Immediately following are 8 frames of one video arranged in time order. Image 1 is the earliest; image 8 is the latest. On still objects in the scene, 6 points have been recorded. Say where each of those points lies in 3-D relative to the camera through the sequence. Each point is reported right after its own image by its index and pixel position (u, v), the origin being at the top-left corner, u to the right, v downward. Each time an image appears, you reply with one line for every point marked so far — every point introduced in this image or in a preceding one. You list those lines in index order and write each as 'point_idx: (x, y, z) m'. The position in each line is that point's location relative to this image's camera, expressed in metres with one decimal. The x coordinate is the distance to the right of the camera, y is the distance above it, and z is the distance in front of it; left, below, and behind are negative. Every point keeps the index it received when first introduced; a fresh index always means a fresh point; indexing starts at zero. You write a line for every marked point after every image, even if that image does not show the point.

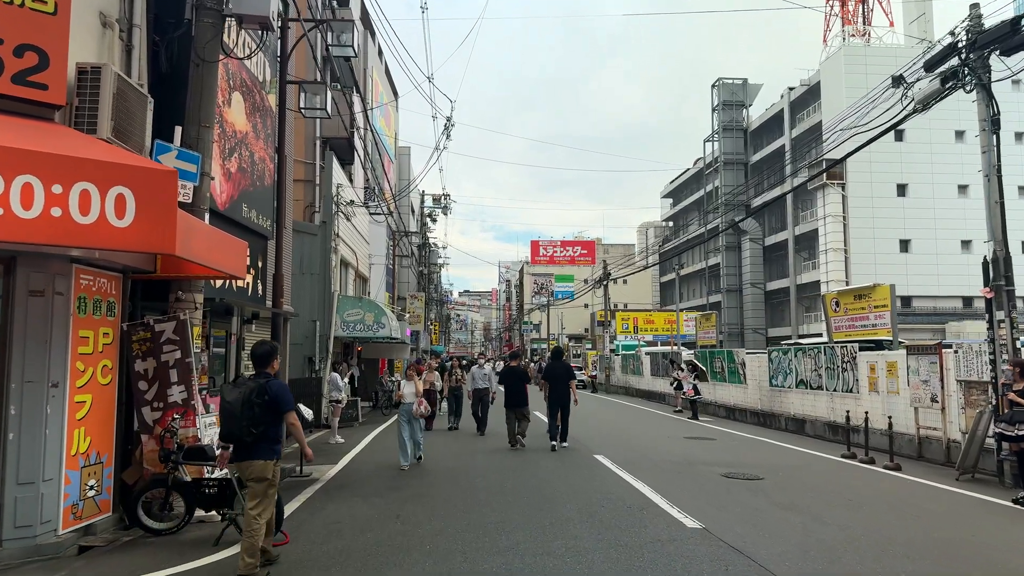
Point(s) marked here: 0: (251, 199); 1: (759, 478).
0: (-3.9, +1.3, +10.1) m
1: (+3.7, -2.8, +10.1) m
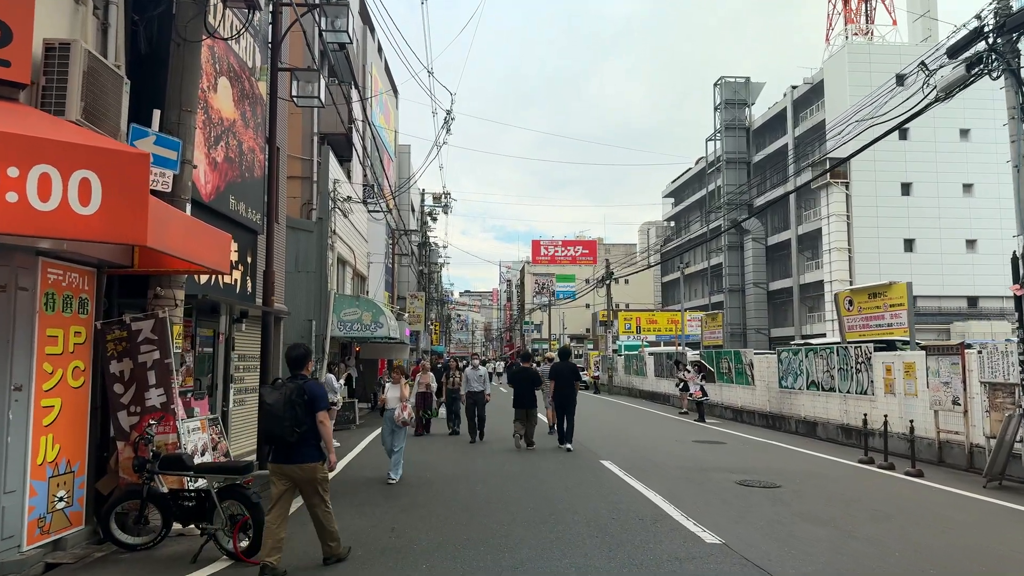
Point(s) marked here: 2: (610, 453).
0: (-3.8, +1.4, +9.6) m
1: (+3.7, -2.8, +9.6) m
2: (+1.9, -3.2, +13.1) m
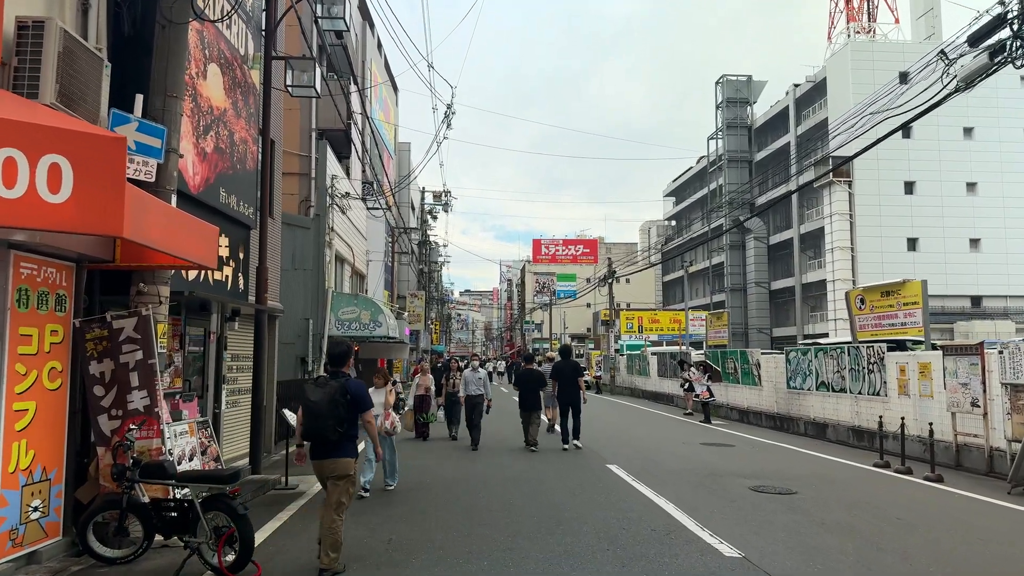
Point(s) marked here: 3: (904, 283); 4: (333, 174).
0: (-3.8, +1.4, +9.2) m
1: (+3.7, -2.7, +9.1) m
2: (+1.9, -3.1, +12.6) m
3: (+8.2, +0.1, +14.3) m
4: (-5.1, +3.3, +19.6) m
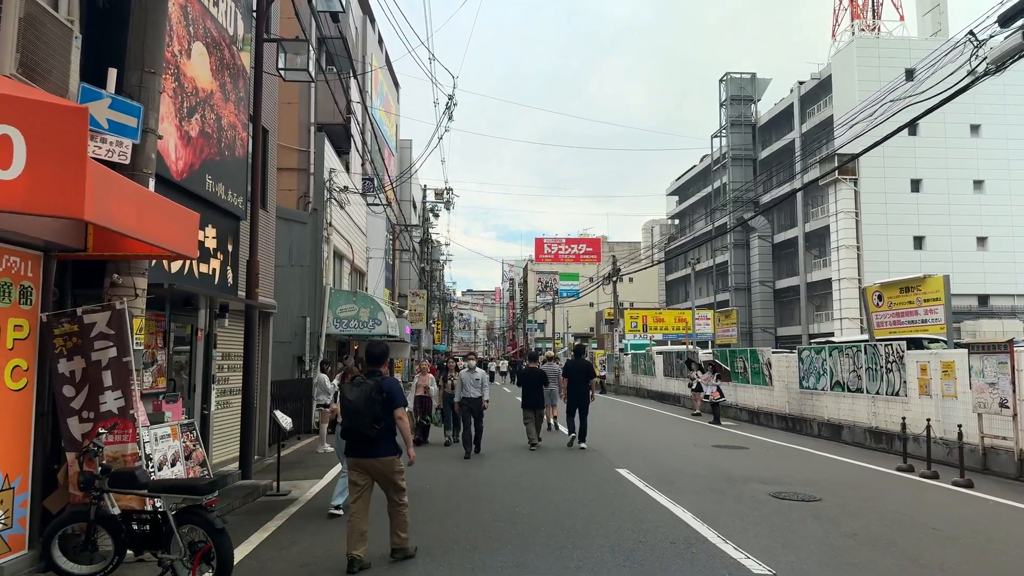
0: (-3.7, +1.5, +8.6) m
1: (+3.8, -2.6, +8.6) m
2: (+2.0, -3.0, +12.1) m
3: (+8.3, +0.2, +13.7) m
4: (-5.0, +3.4, +19.1) m
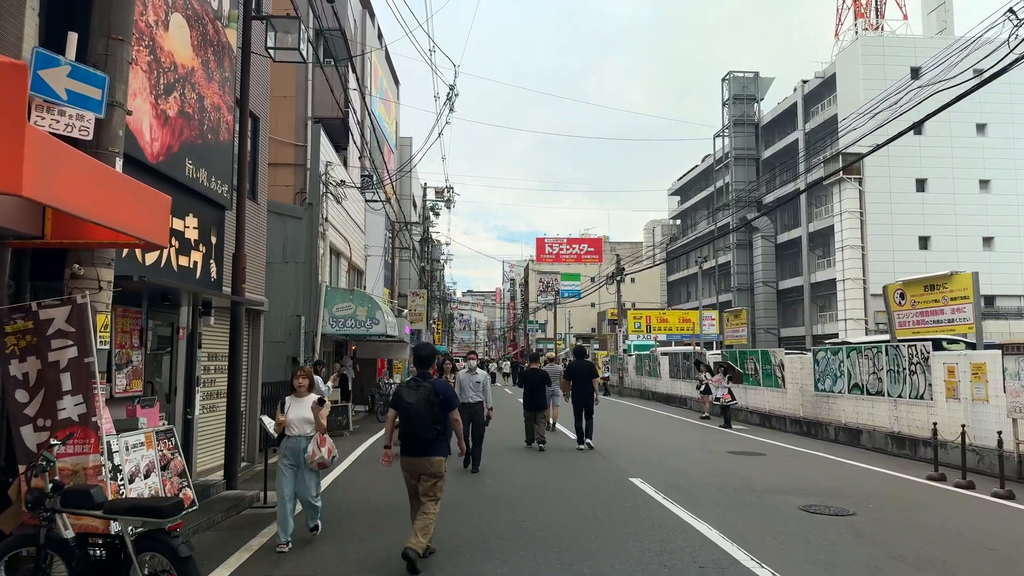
0: (-3.6, +1.5, +7.9) m
1: (+3.9, -2.6, +7.9) m
2: (+2.1, -3.0, +11.4) m
3: (+8.4, +0.2, +13.0) m
4: (-4.9, +3.4, +18.4) m
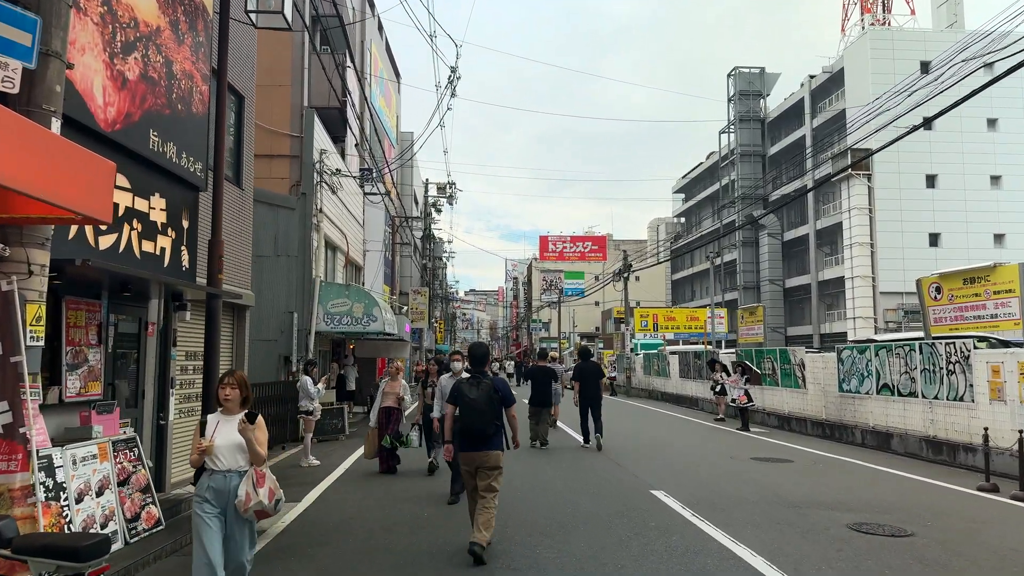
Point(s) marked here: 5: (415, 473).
0: (-3.6, +1.7, +7.0) m
1: (+4.0, -2.5, +6.9) m
2: (+2.2, -2.9, +10.4) m
3: (+8.5, +0.4, +12.0) m
4: (-4.8, +3.5, +17.5) m
5: (-1.4, -2.9, +10.5) m
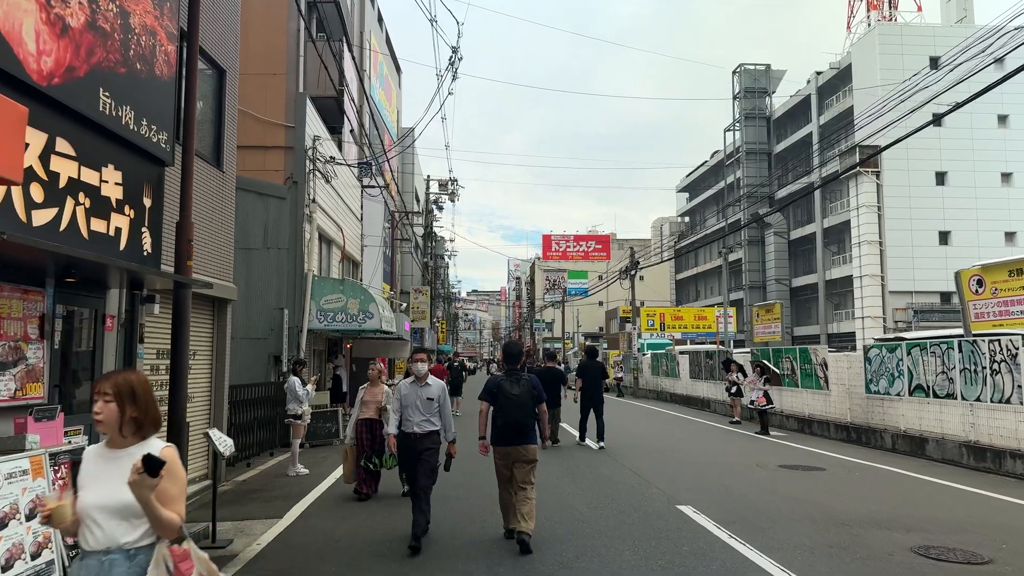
0: (-3.5, +1.8, +6.0) m
1: (+4.1, -2.3, +5.9) m
2: (+2.3, -2.7, +9.4) m
3: (+8.6, +0.5, +11.0) m
4: (-4.6, +3.6, +16.5) m
5: (-1.3, -2.8, +9.5) m
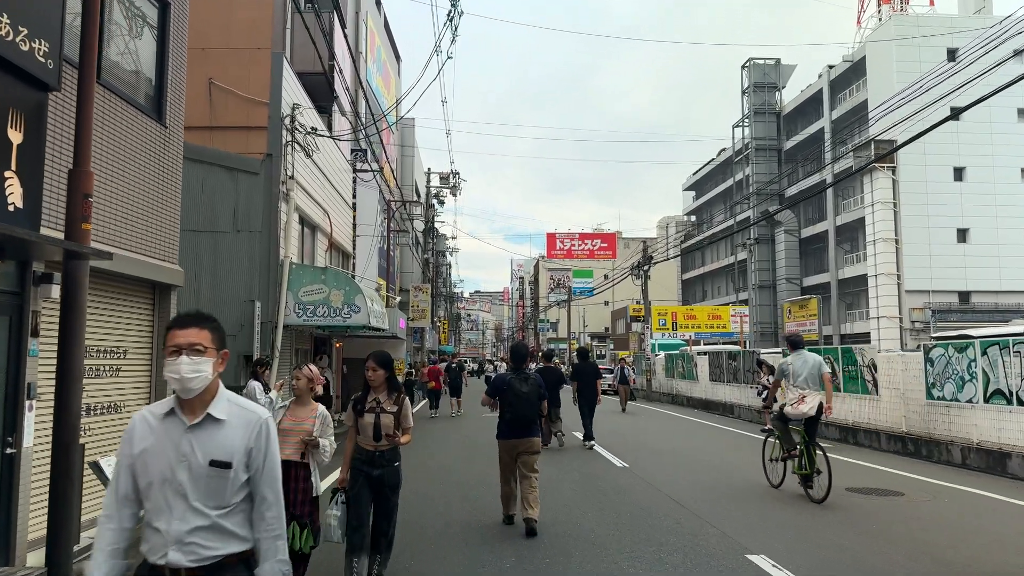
0: (-3.4, +2.0, +4.1) m
1: (+4.2, -2.1, +4.0) m
2: (+2.4, -2.5, +7.5) m
3: (+8.7, +0.7, +9.0) m
4: (-4.5, +3.8, +14.6) m
5: (-1.2, -2.6, +7.6) m
